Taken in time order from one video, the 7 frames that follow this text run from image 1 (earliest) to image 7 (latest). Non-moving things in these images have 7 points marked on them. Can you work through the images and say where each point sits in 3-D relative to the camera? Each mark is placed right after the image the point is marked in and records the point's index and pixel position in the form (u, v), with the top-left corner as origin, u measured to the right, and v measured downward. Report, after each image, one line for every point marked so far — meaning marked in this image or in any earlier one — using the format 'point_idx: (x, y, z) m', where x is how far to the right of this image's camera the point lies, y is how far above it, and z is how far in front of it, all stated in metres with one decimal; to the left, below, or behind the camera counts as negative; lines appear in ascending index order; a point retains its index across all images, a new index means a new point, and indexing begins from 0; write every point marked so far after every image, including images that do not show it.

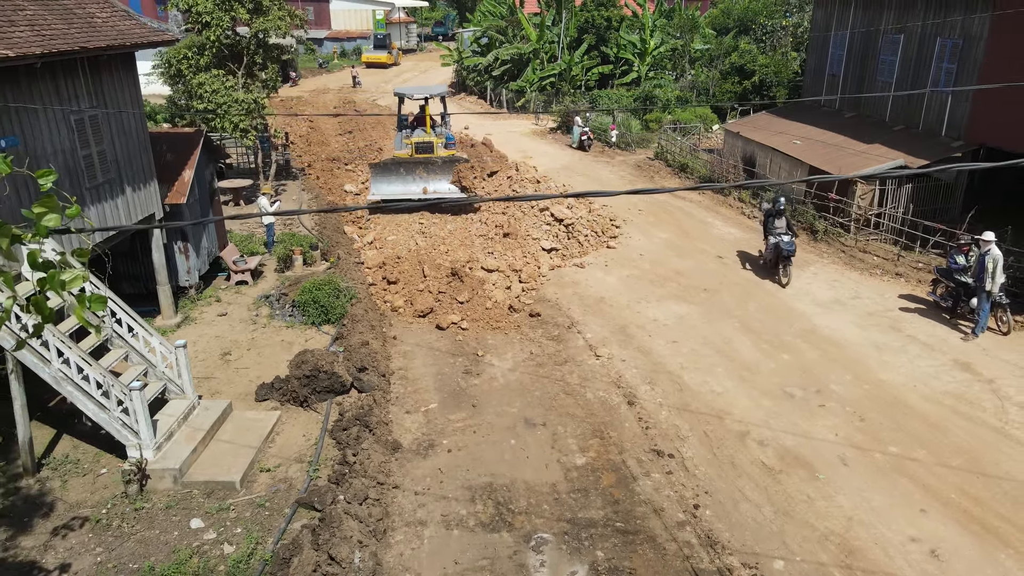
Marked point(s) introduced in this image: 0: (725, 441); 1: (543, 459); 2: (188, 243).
0: (+2.8, -2.0, +9.6) m
1: (+0.4, -2.2, +9.4) m
2: (-6.1, +0.8, +13.8) m
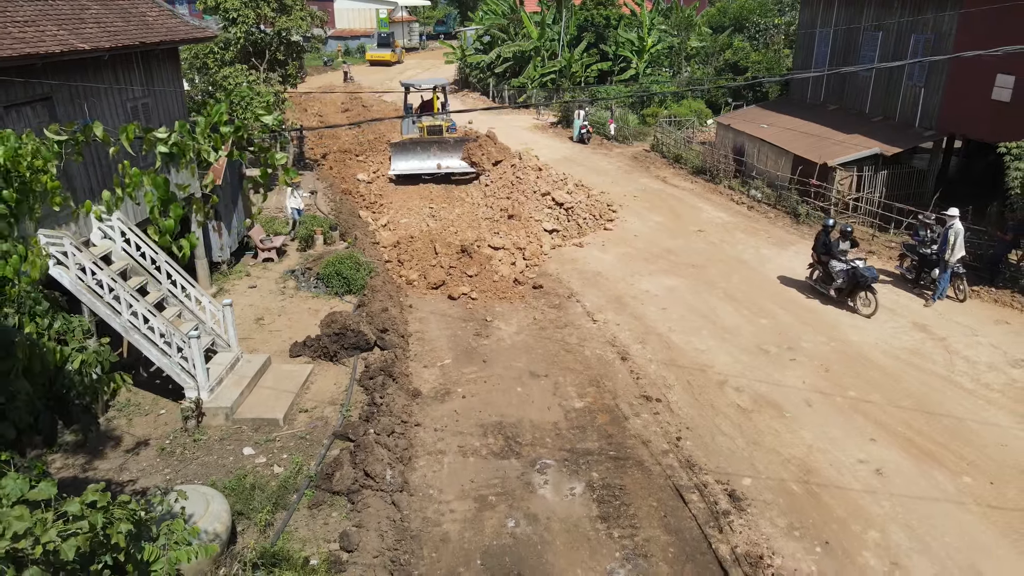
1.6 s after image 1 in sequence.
0: (+2.9, -1.5, +11.0) m
1: (+0.5, -1.7, +10.8) m
2: (-6.0, +1.4, +15.1) m
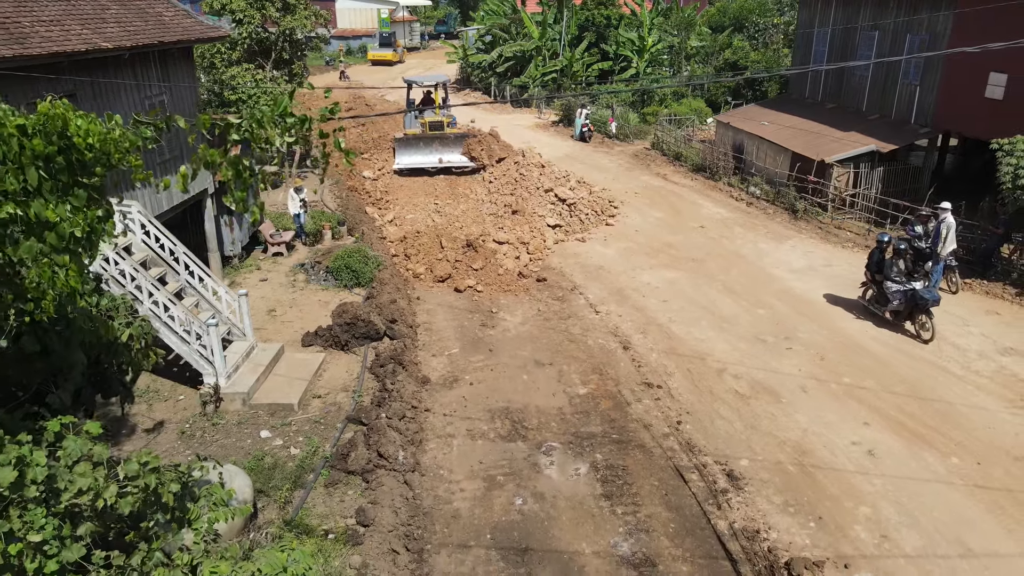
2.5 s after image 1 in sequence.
0: (+3.0, -1.4, +11.3) m
1: (+0.6, -1.6, +11.1) m
2: (-6.0, +1.5, +15.5) m
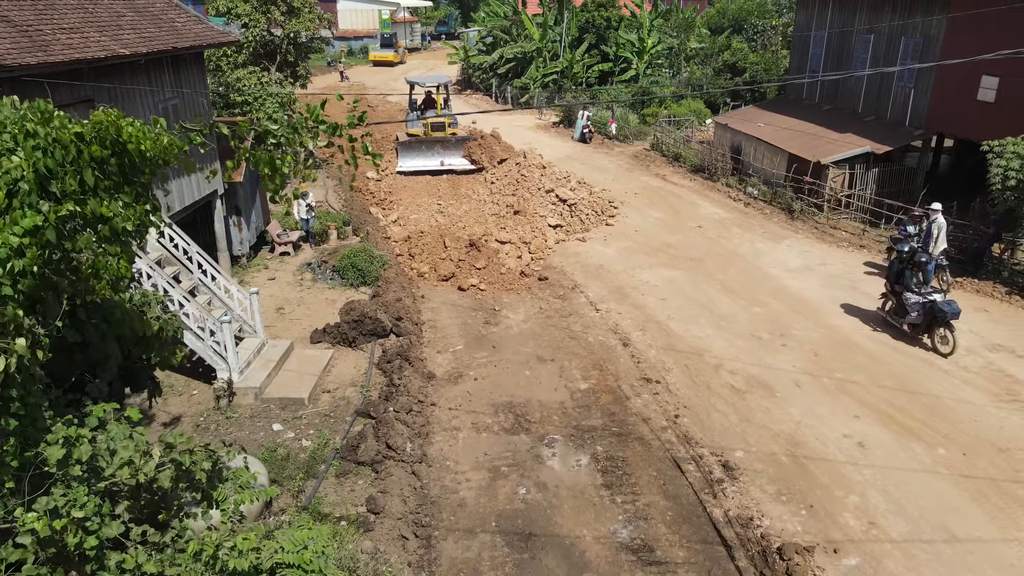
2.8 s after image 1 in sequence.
0: (+3.1, -1.3, +11.7) m
1: (+0.7, -1.5, +11.5) m
2: (-5.9, +1.5, +15.9) m
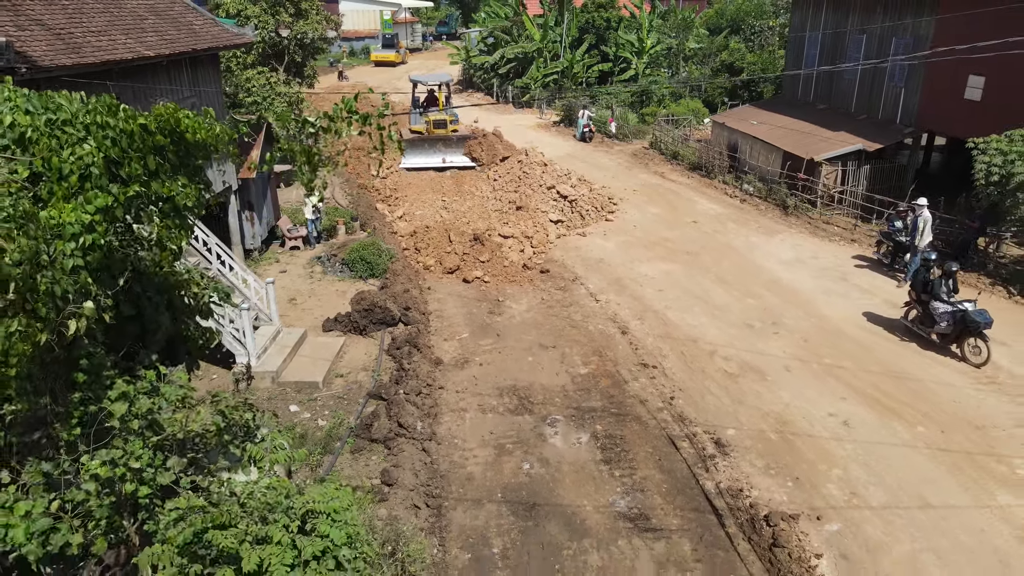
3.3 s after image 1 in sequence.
0: (+3.1, -1.2, +12.3) m
1: (+0.7, -1.4, +12.1) m
2: (-5.8, +1.7, +16.5) m
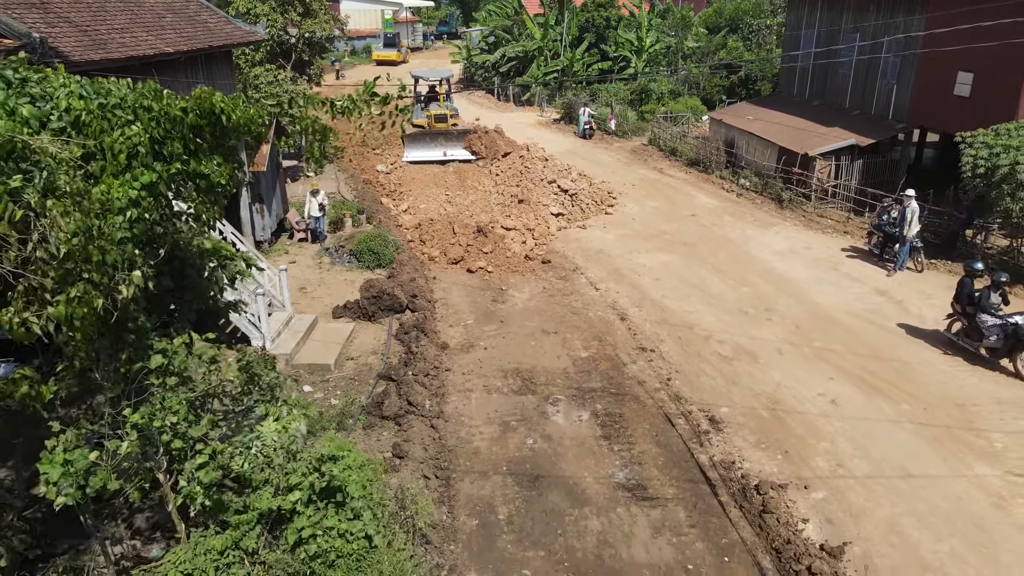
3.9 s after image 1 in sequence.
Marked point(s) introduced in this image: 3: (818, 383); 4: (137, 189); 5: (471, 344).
0: (+3.2, -0.9, +12.8) m
1: (+0.8, -1.1, +12.6) m
2: (-5.8, +1.9, +17.0) m
3: (+4.7, -1.5, +11.2) m
4: (-2.7, +0.7, +5.2) m
5: (-0.7, -1.0, +12.9) m
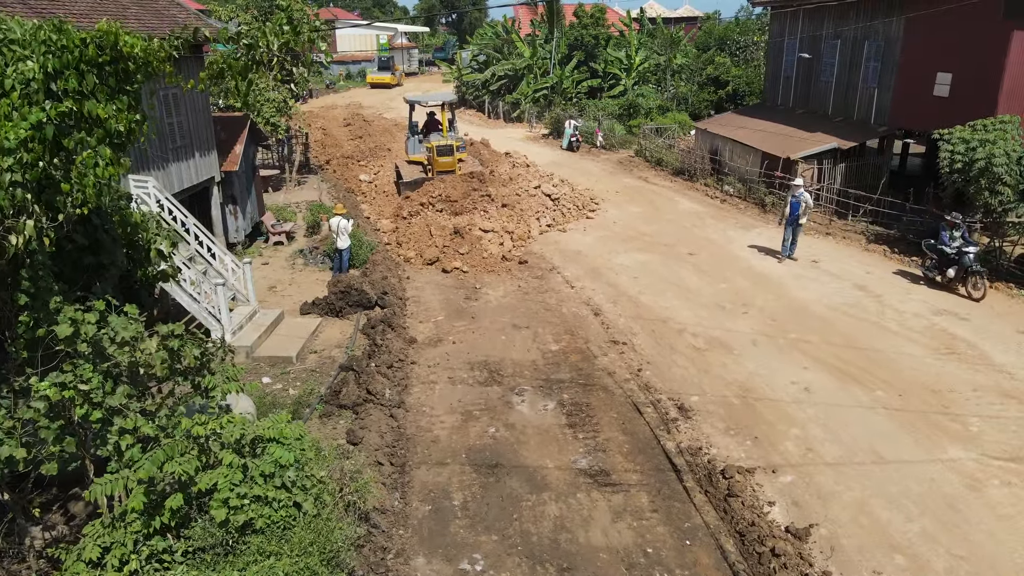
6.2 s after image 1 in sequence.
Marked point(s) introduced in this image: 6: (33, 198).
0: (+2.6, -0.8, +12.5) m
1: (+0.2, -1.0, +12.3) m
2: (-6.3, +1.9, +16.8) m
3: (+4.2, -1.3, +10.9) m
4: (-3.2, +1.1, +4.9) m
5: (-1.3, -0.9, +12.6) m
6: (-3.3, +0.7, +5.1) m
